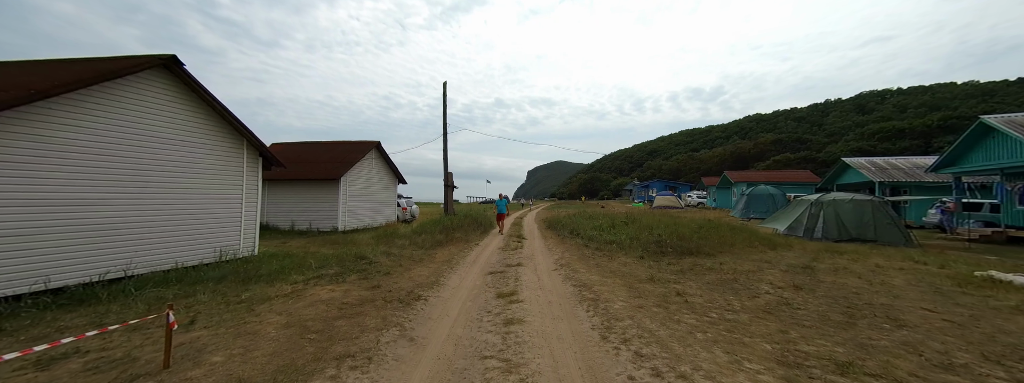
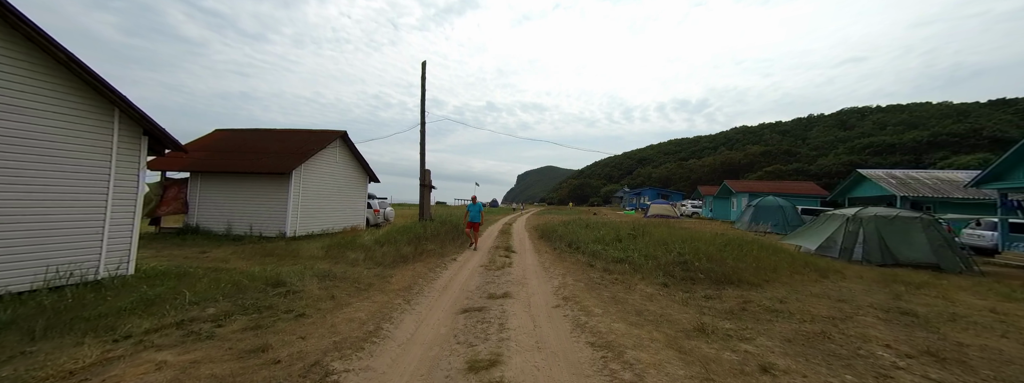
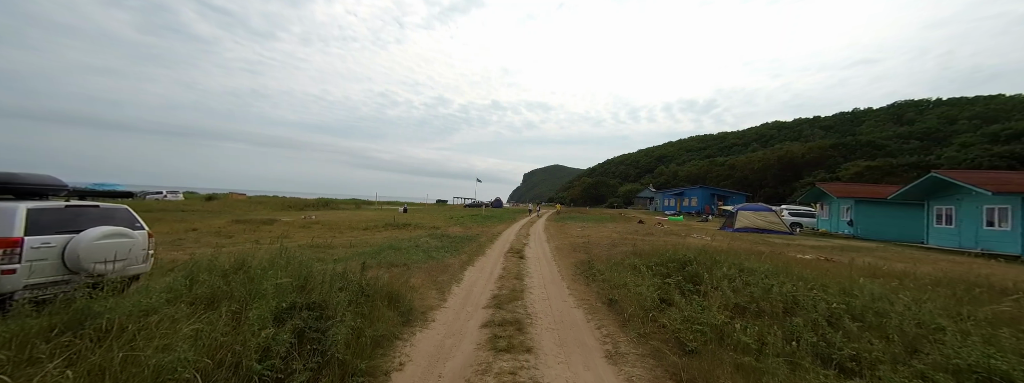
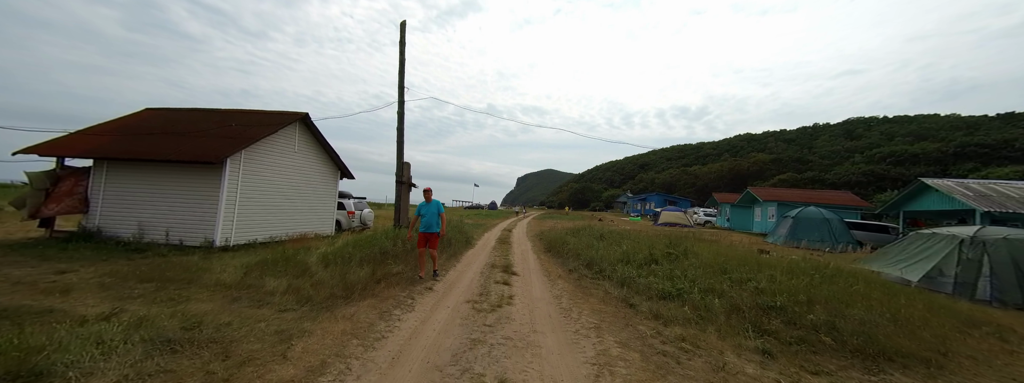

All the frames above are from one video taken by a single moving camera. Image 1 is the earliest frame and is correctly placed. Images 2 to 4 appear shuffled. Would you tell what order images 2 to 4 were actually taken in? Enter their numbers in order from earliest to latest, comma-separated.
2, 4, 3
